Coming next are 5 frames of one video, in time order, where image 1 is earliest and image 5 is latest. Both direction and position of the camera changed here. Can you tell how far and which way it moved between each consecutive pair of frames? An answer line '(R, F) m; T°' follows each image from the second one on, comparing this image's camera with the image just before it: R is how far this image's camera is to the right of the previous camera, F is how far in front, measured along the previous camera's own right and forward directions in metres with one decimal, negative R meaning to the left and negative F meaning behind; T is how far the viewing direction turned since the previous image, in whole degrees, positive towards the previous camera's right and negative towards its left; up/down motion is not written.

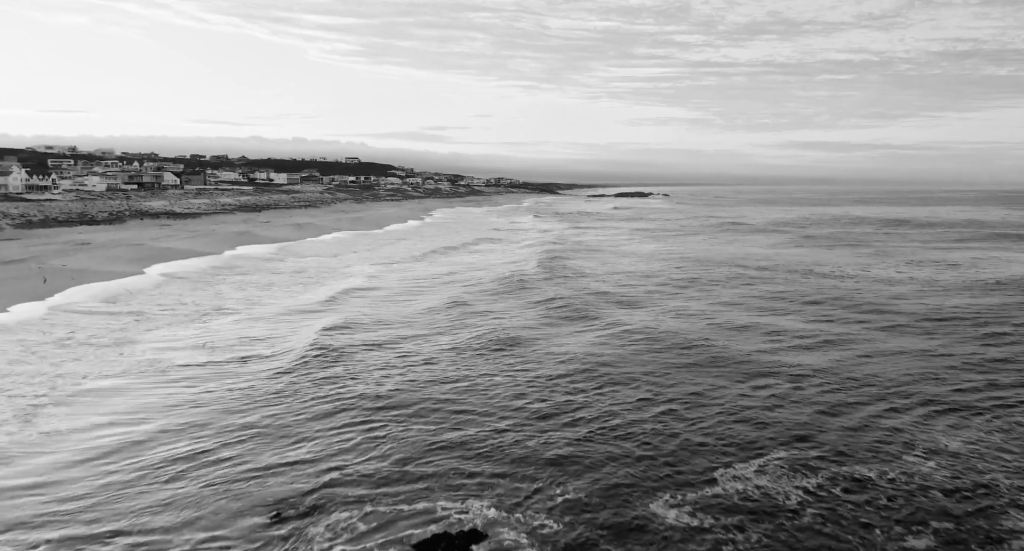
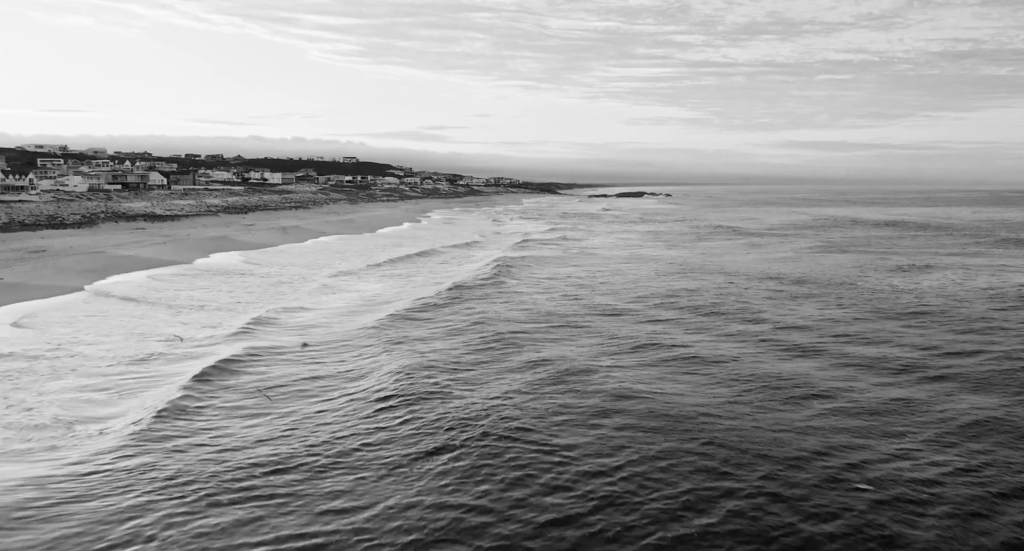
(-0.1, +3.6) m; 0°
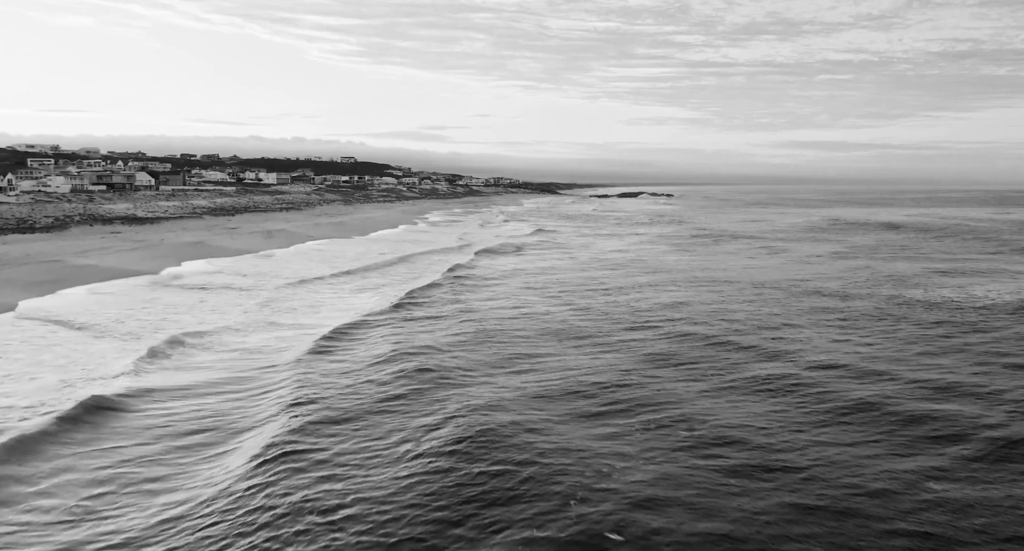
(-0.1, +3.2) m; 0°
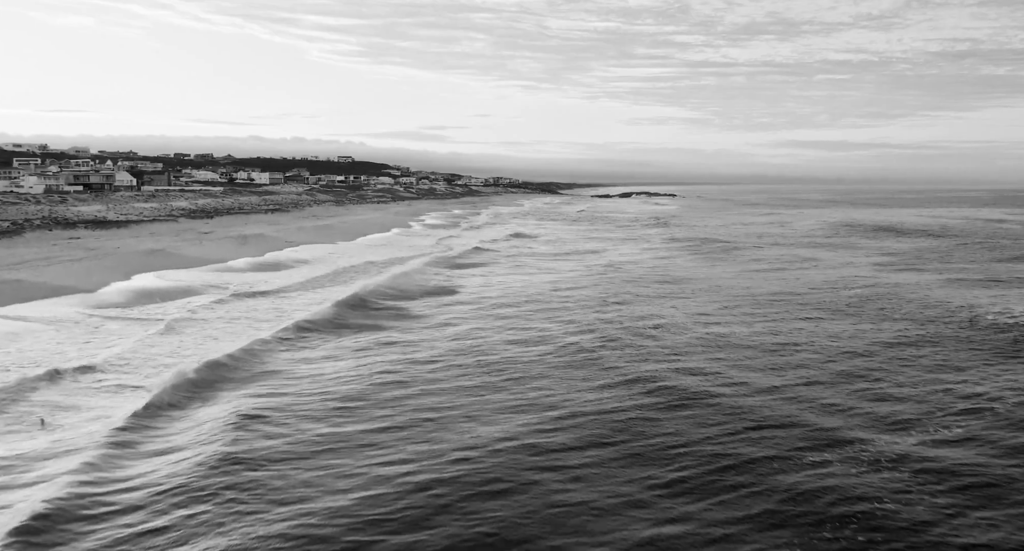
(-0.1, +4.5) m; 0°
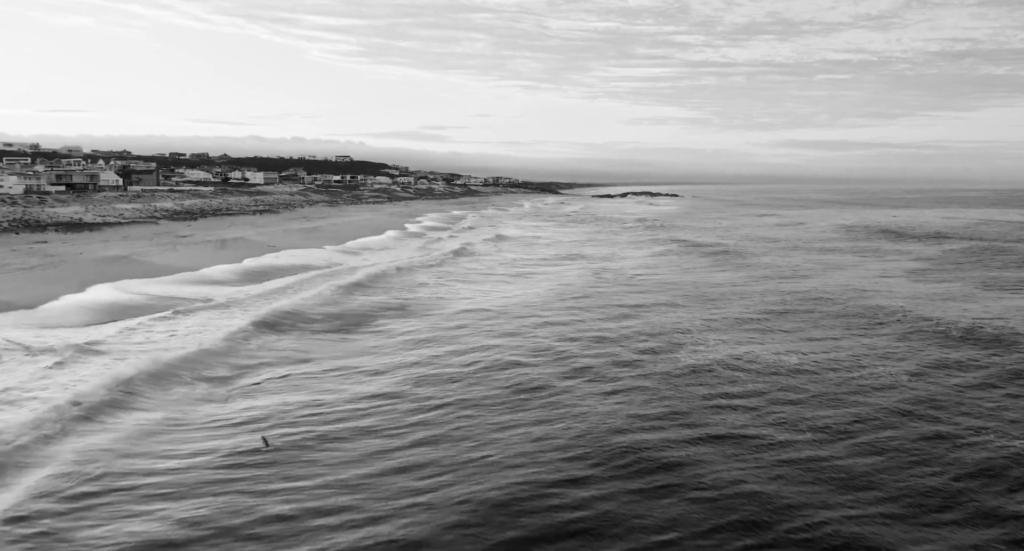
(-0.1, +3.1) m; 0°
